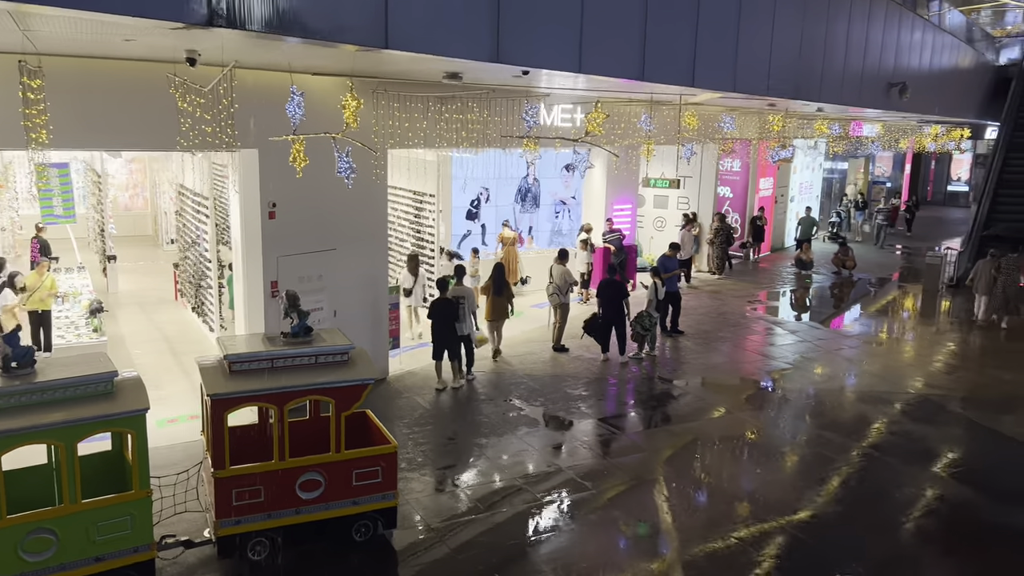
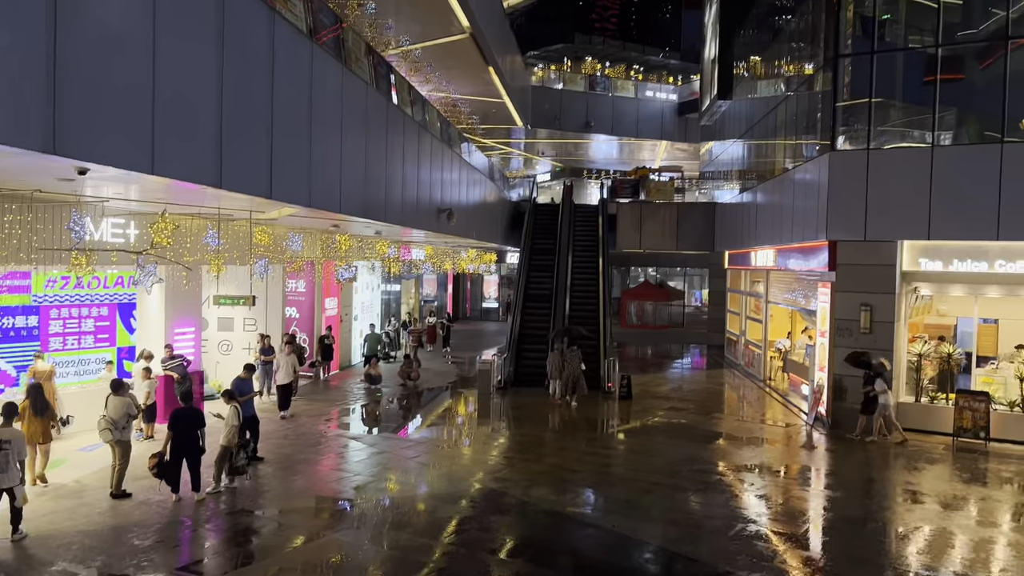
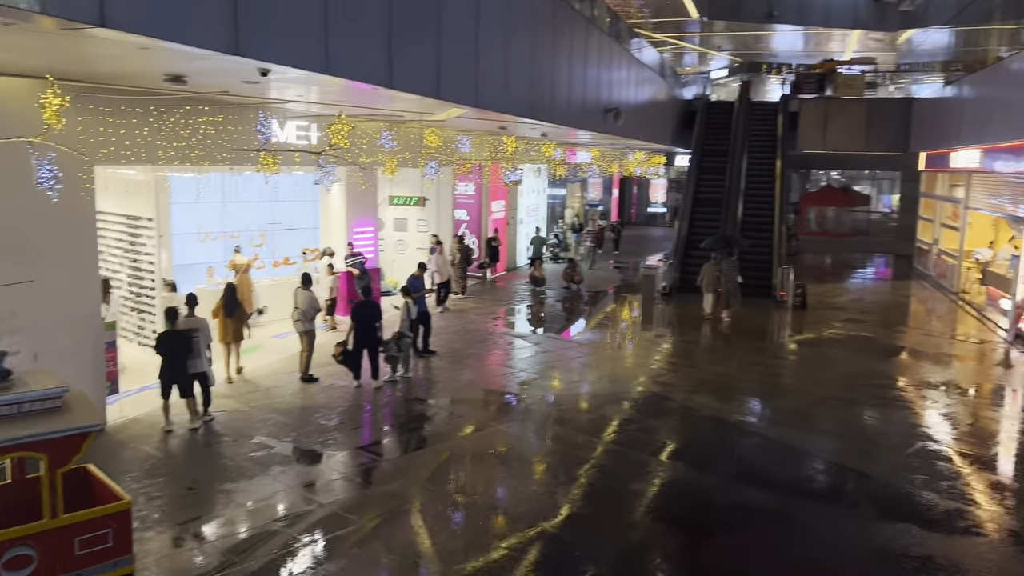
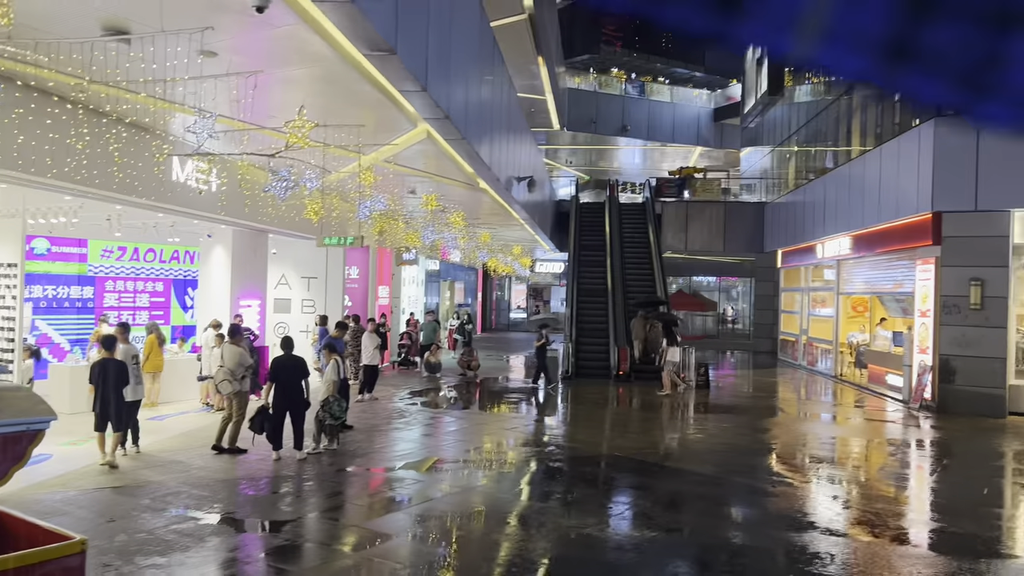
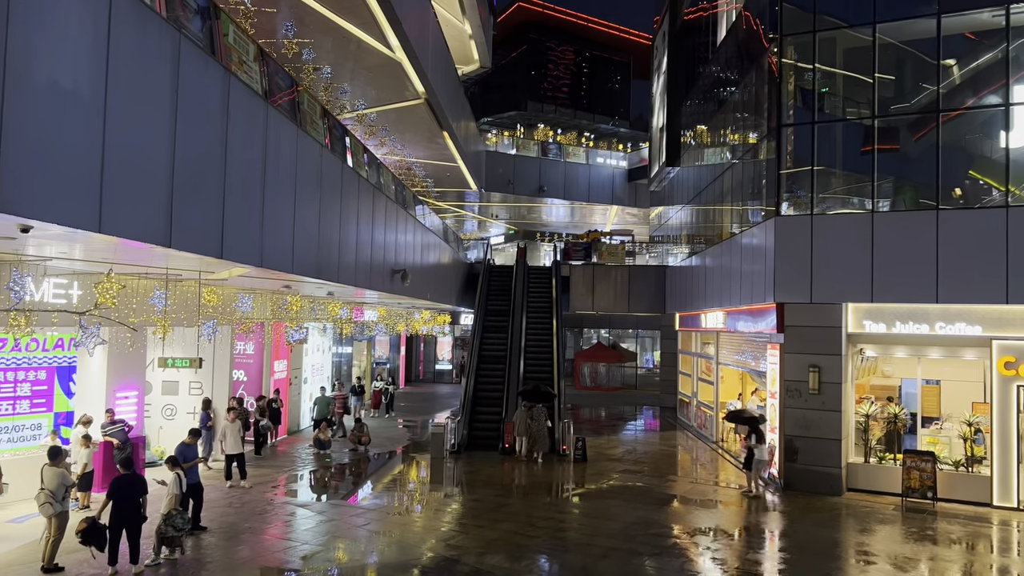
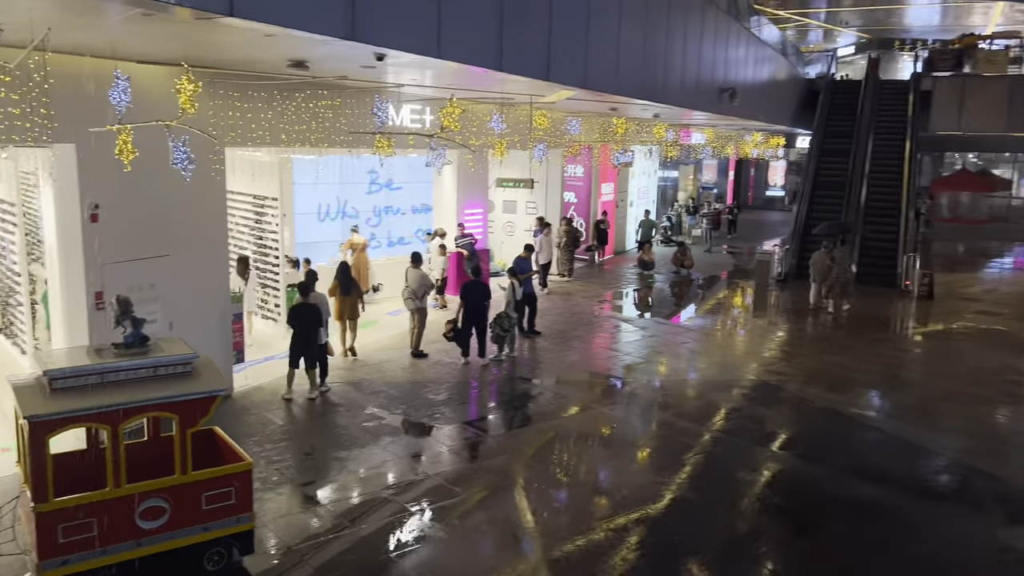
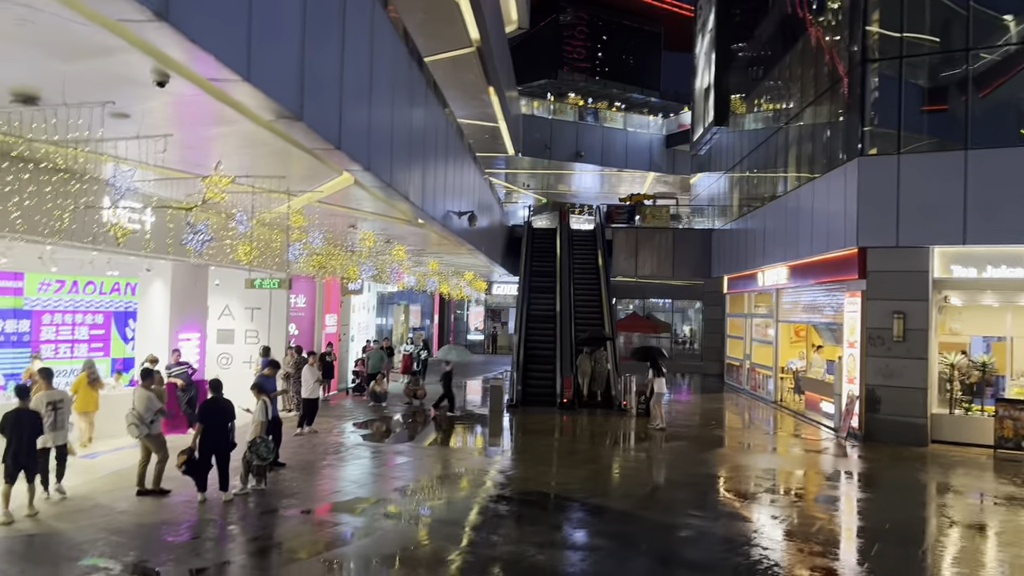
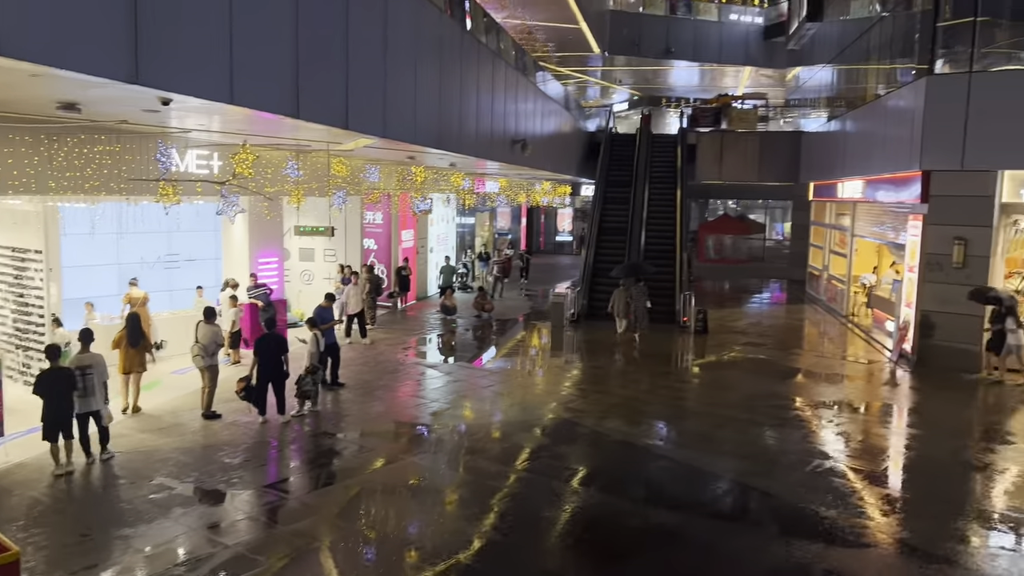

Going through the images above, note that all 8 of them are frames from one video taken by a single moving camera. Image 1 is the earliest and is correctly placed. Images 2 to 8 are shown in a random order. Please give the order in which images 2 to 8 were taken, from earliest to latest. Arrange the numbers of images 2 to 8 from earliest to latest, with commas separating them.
6, 3, 8, 2, 5, 7, 4
